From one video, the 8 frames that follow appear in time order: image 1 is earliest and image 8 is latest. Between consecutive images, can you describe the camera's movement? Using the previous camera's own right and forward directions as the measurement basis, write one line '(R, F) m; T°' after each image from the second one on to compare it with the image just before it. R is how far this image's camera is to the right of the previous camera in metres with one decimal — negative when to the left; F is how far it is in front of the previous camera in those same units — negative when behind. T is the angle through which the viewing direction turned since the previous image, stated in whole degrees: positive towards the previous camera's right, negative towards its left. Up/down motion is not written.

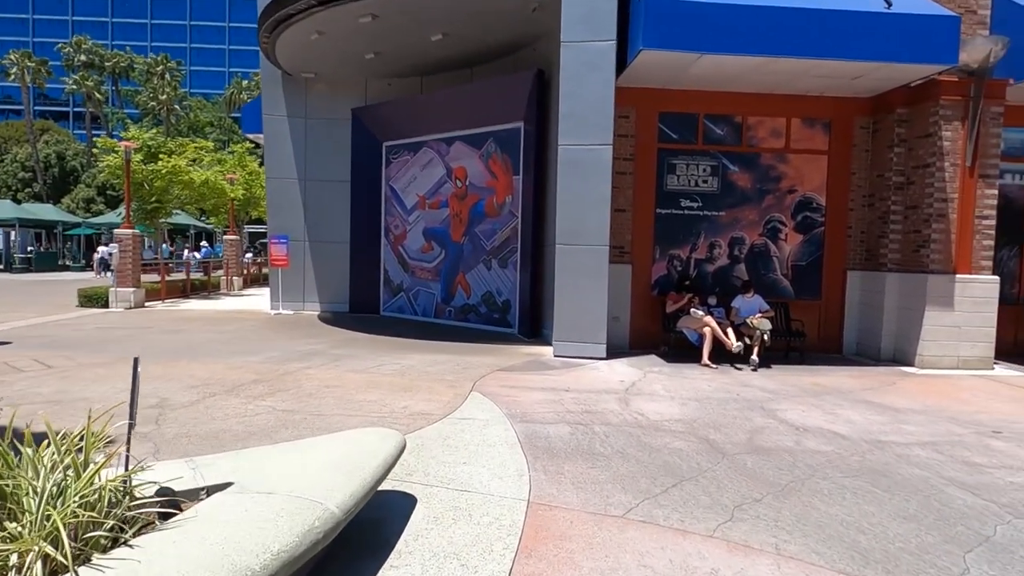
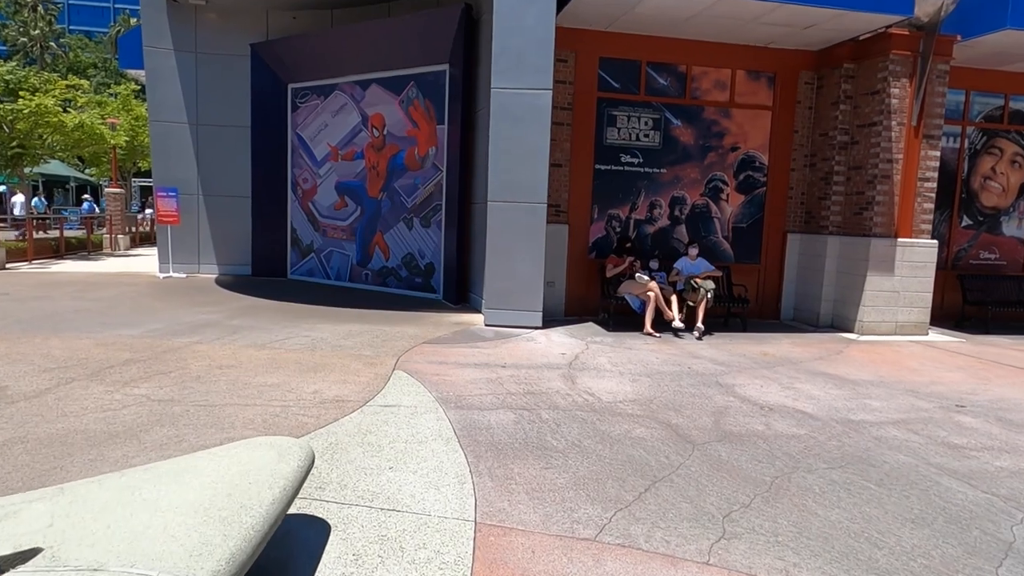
(-0.1, +1.1) m; +7°
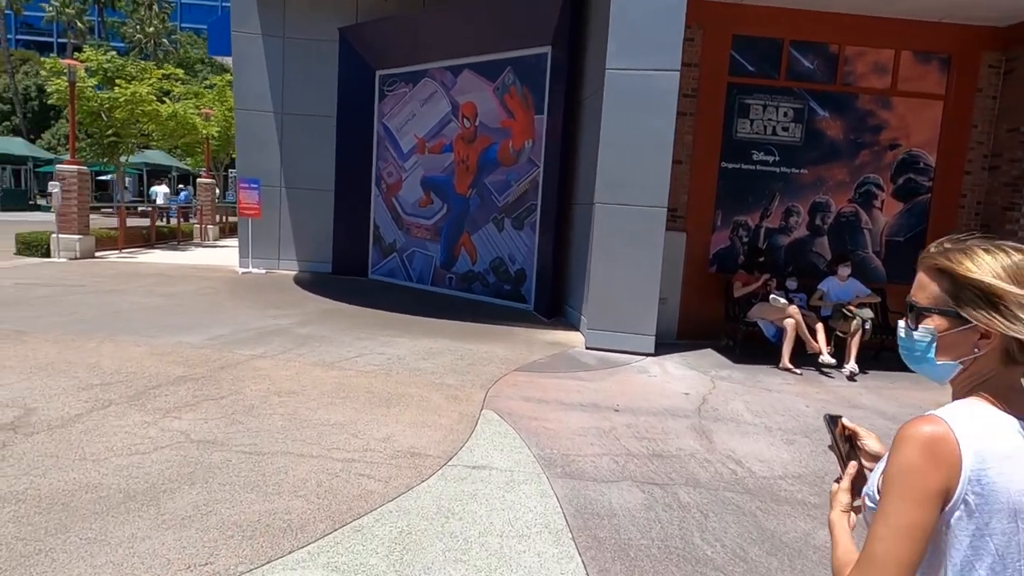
(-0.4, +1.4) m; -7°
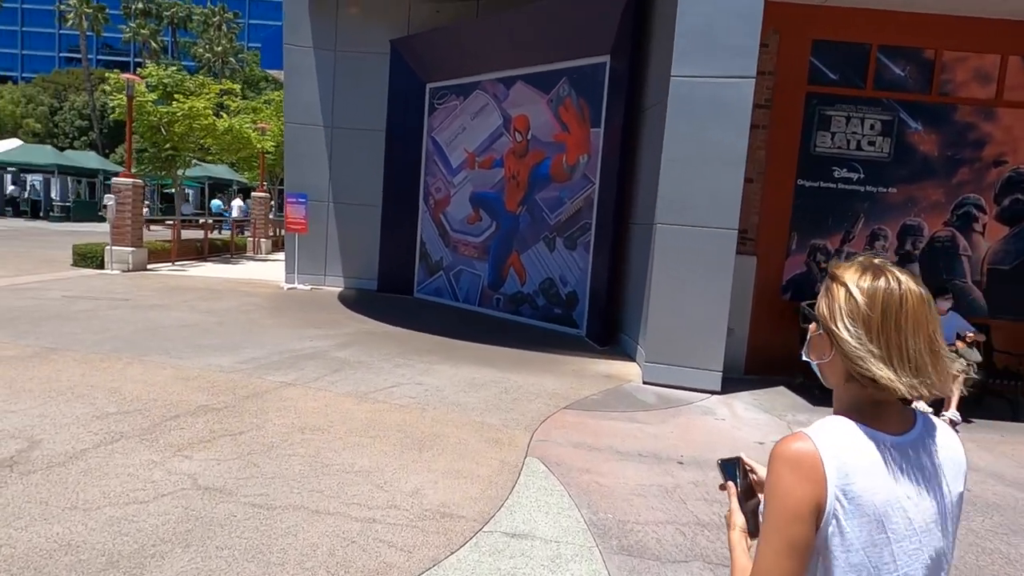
(0.0, +0.7) m; -4°
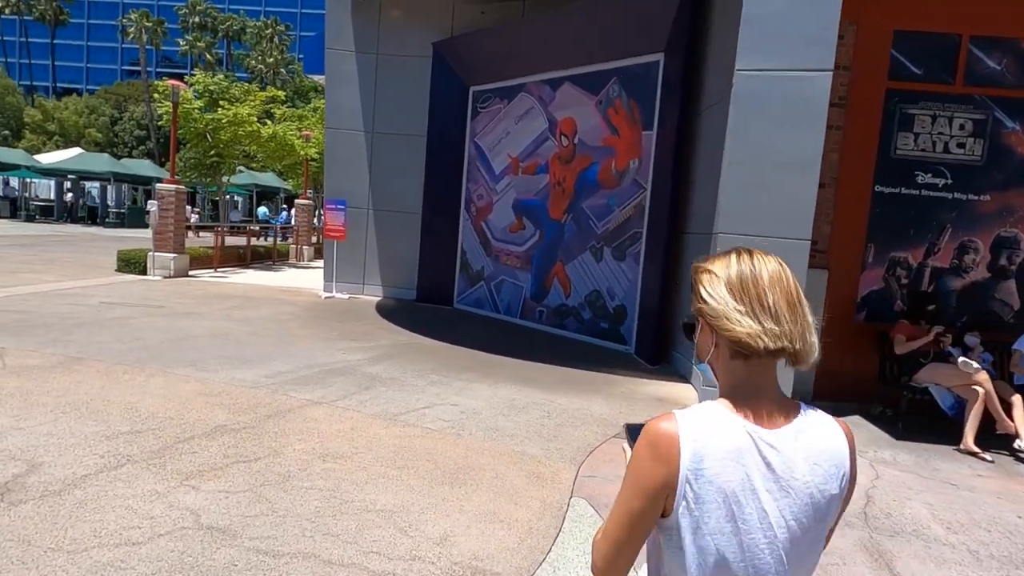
(0.0, +0.6) m; -4°
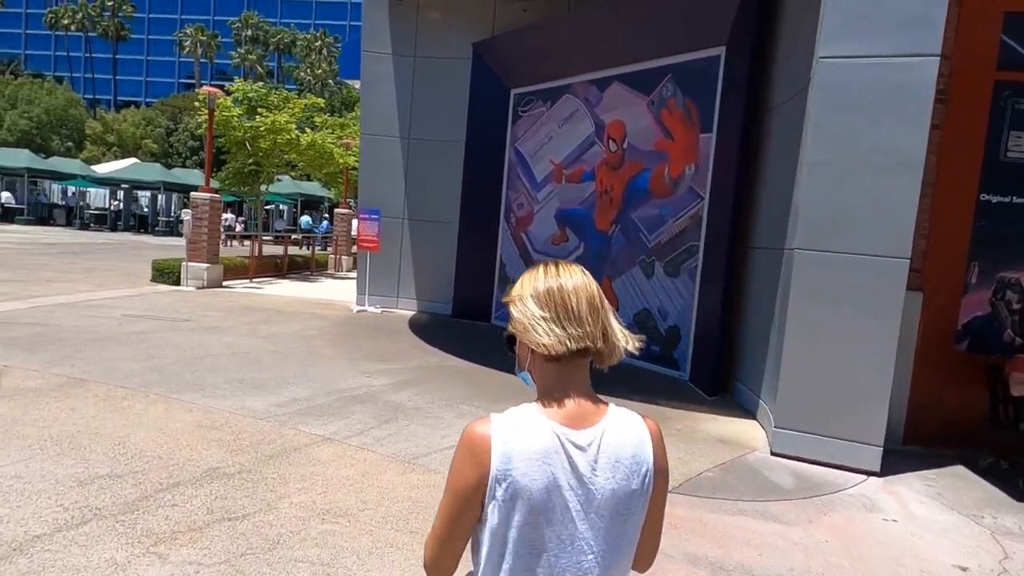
(0.0, +0.9) m; -4°
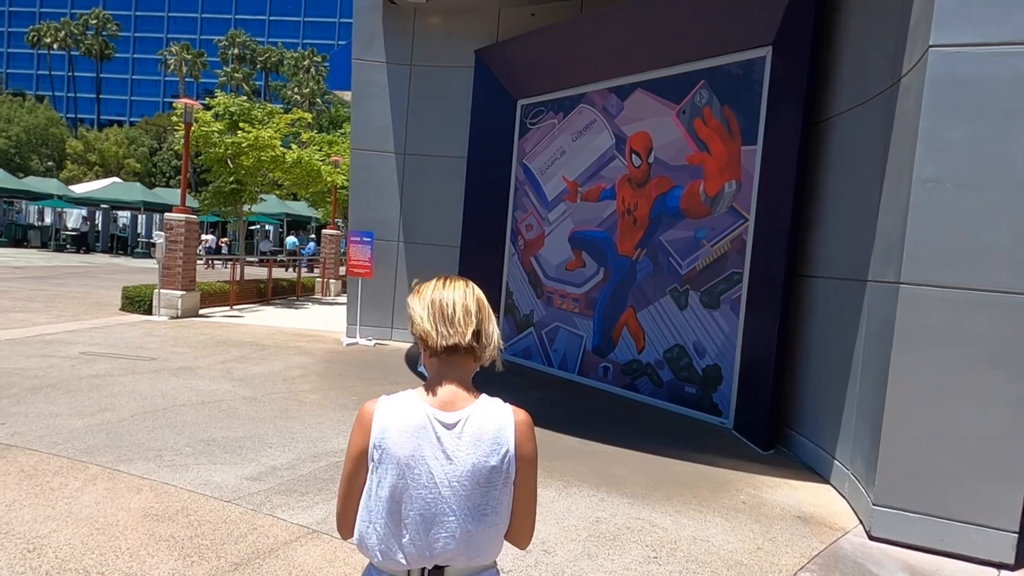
(-0.3, +1.2) m; +1°
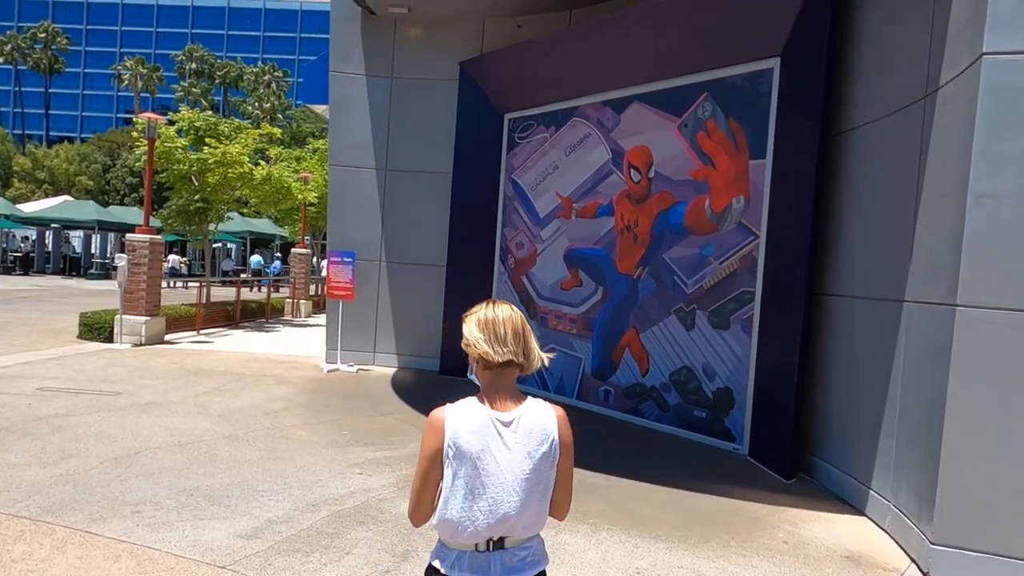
(-0.4, +0.5) m; +3°
